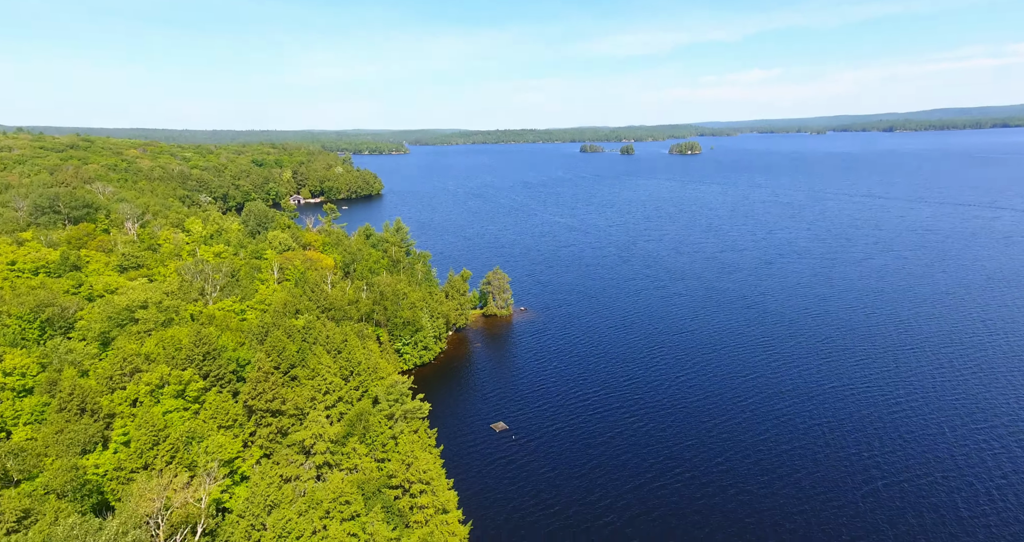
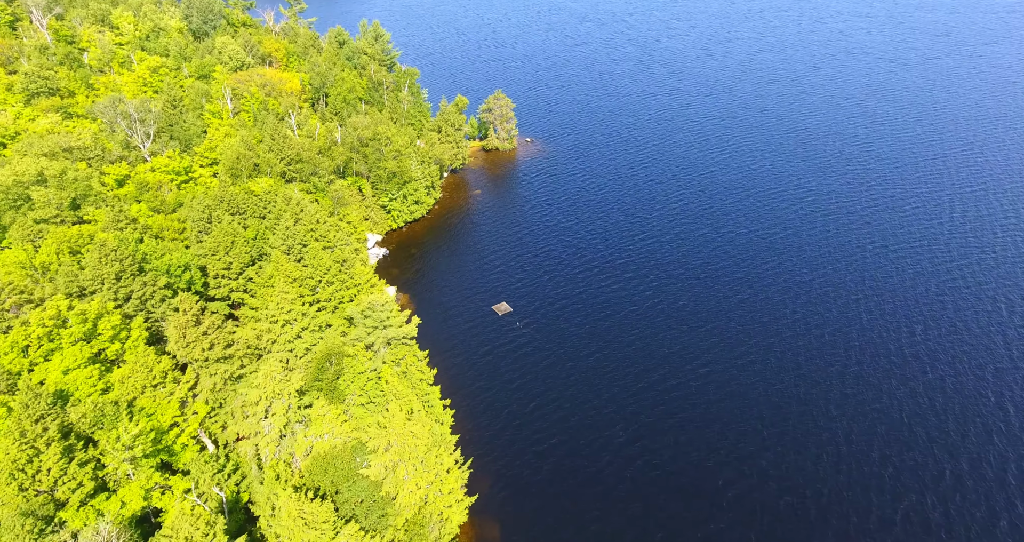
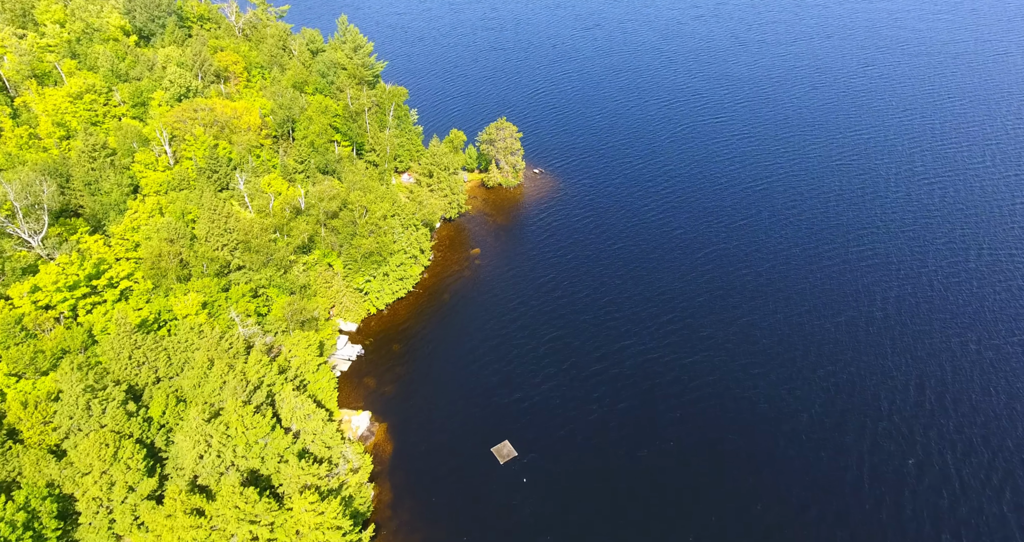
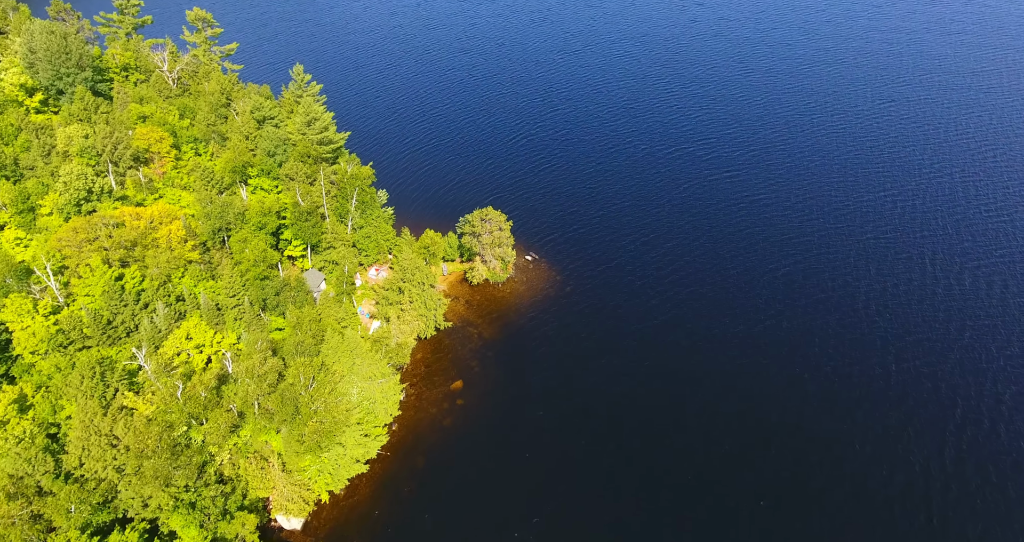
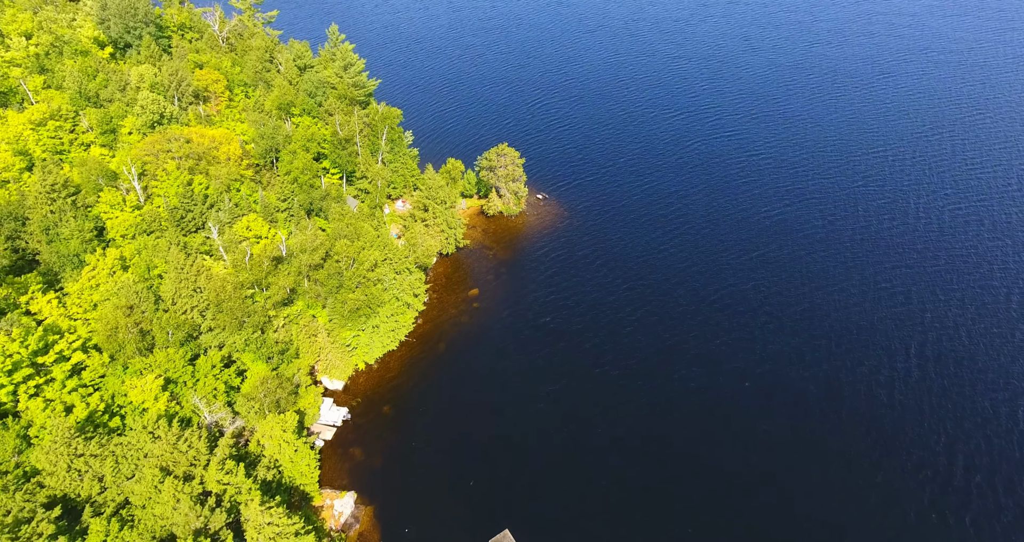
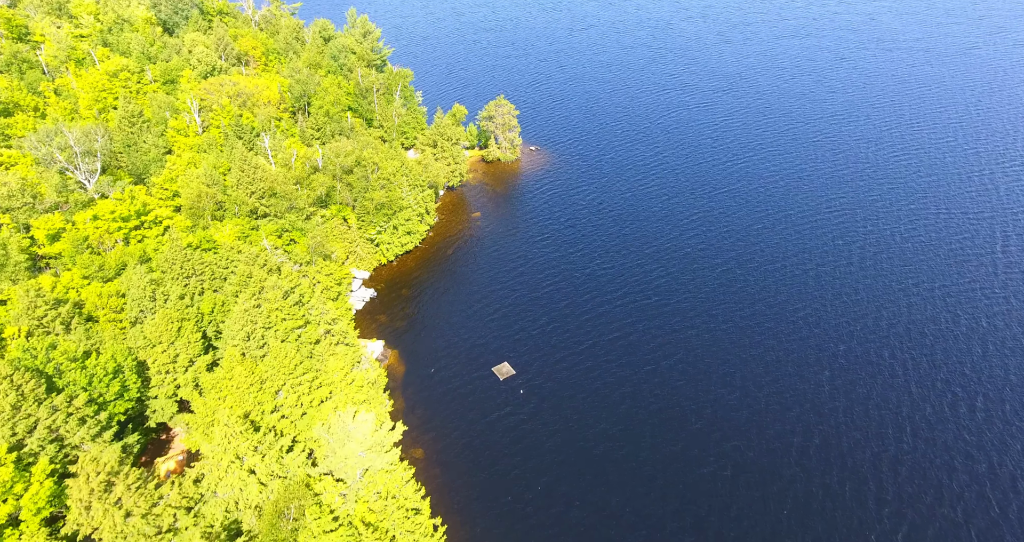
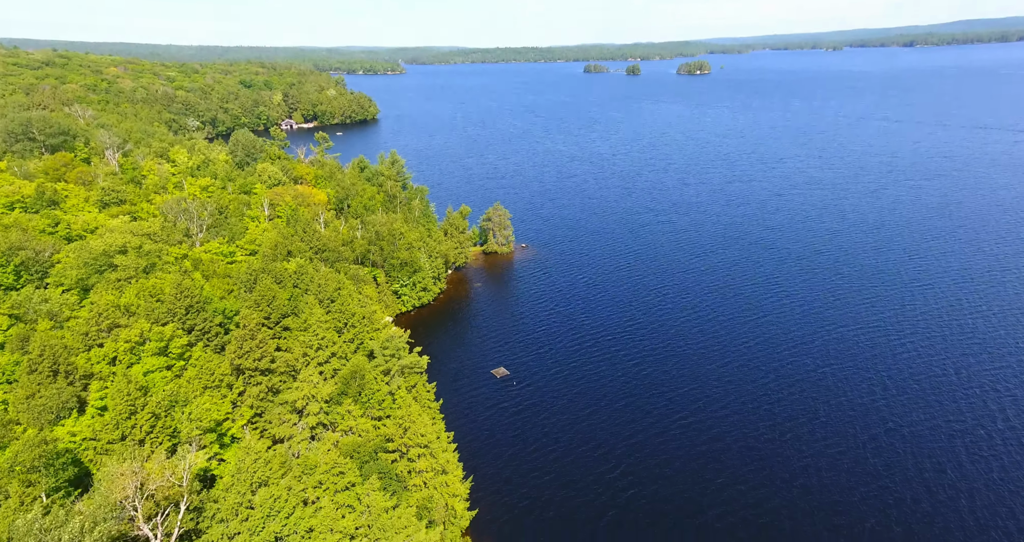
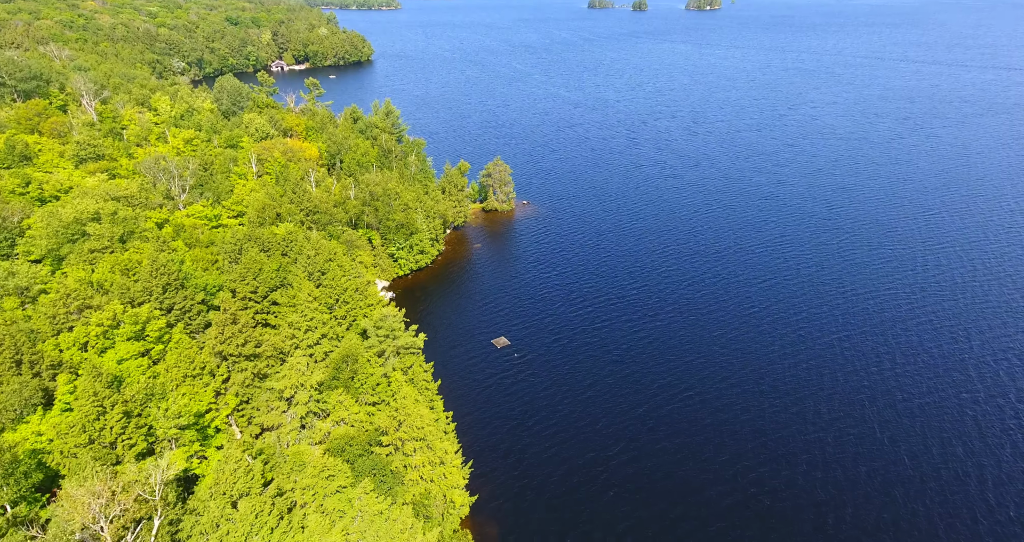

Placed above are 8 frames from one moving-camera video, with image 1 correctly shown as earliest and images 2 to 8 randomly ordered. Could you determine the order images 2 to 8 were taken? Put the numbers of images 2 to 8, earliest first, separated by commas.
7, 8, 2, 6, 3, 5, 4
